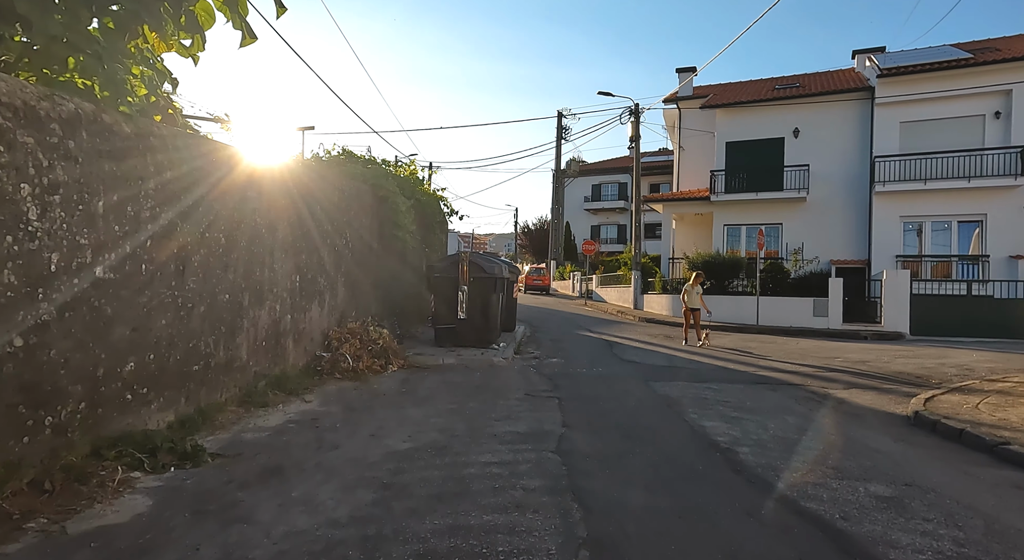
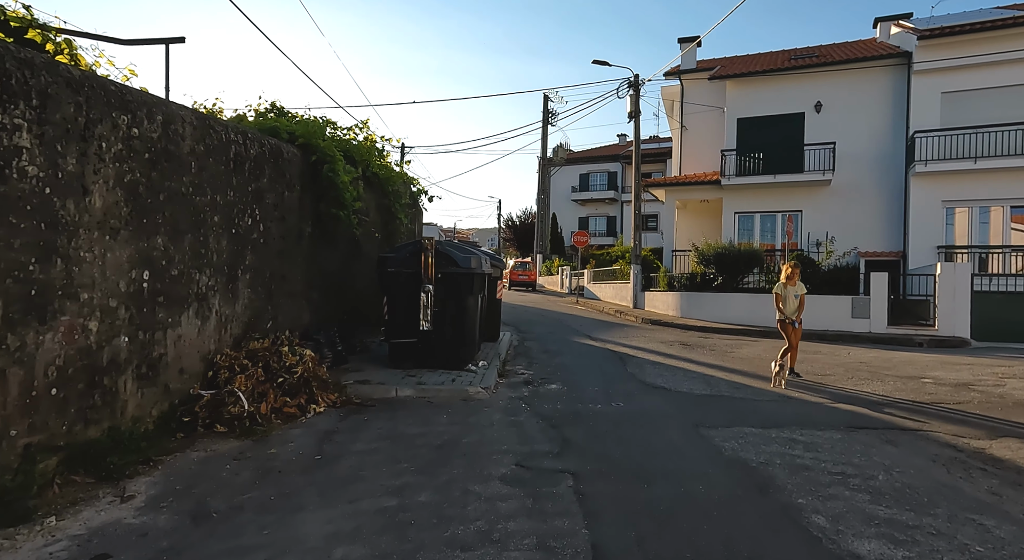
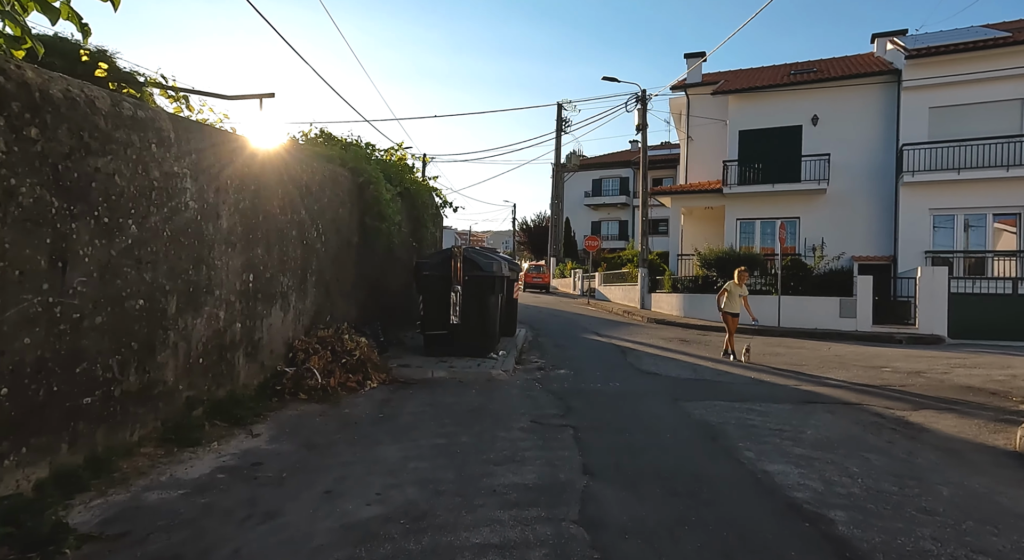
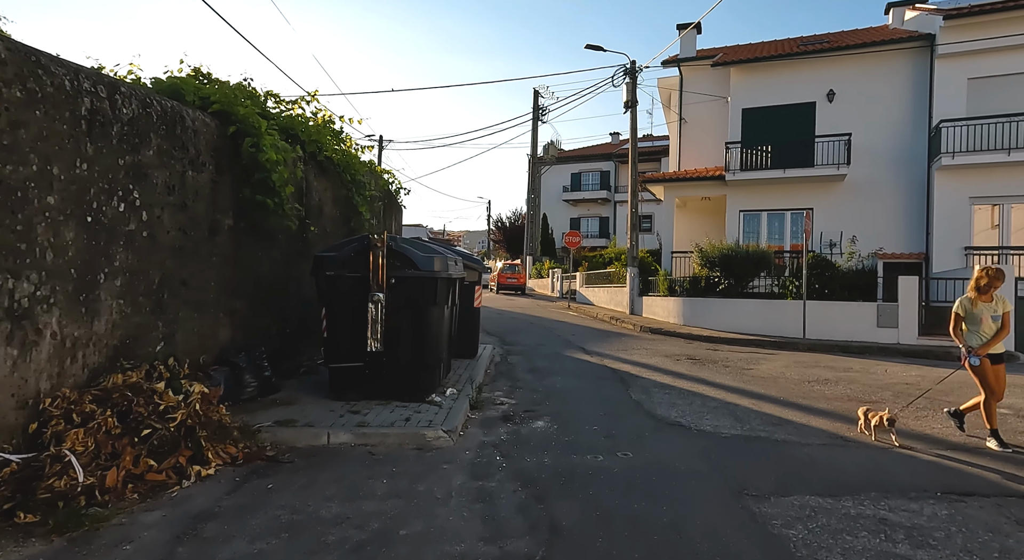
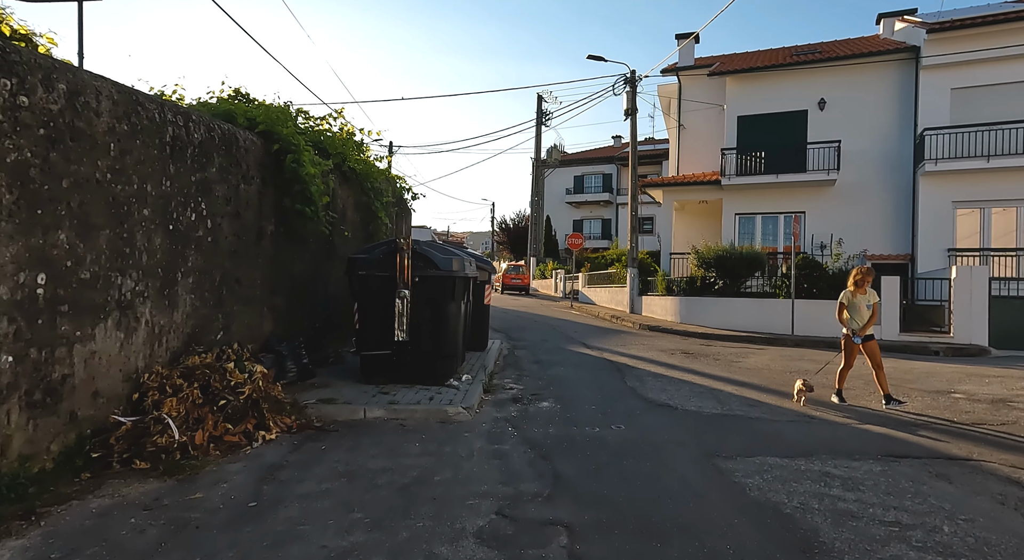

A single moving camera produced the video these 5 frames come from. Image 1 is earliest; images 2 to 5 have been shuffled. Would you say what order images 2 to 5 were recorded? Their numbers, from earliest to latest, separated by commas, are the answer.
3, 2, 5, 4
